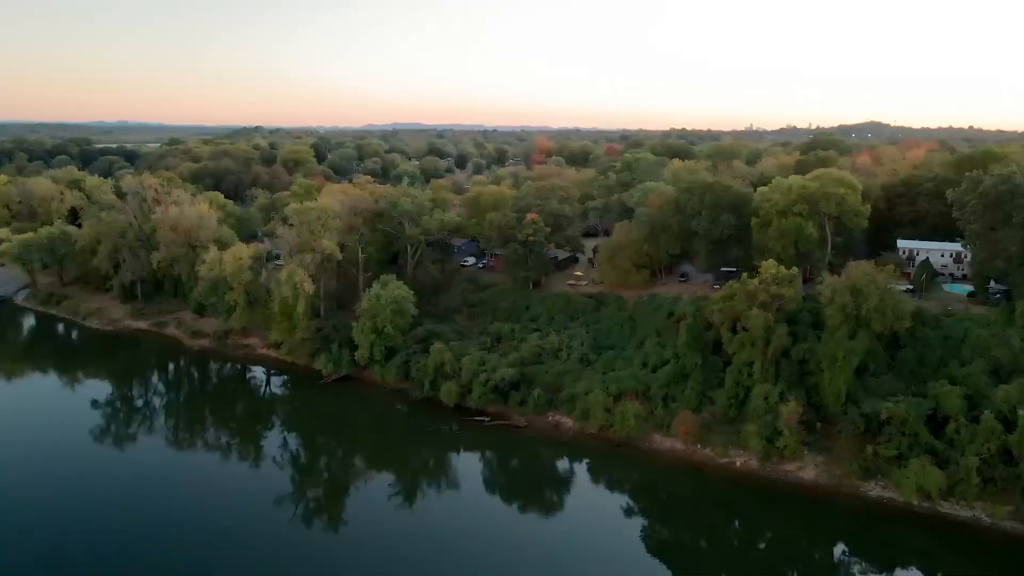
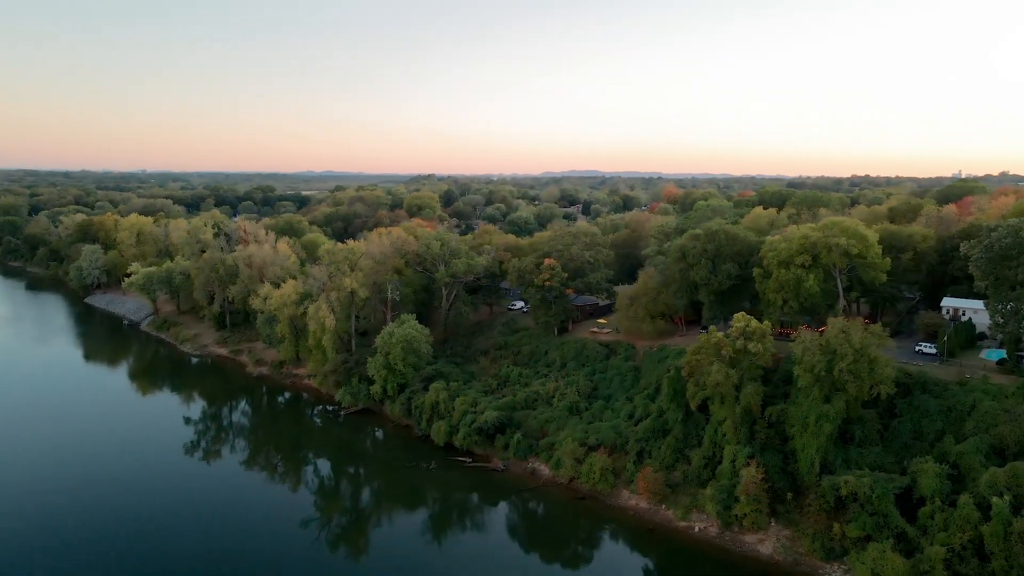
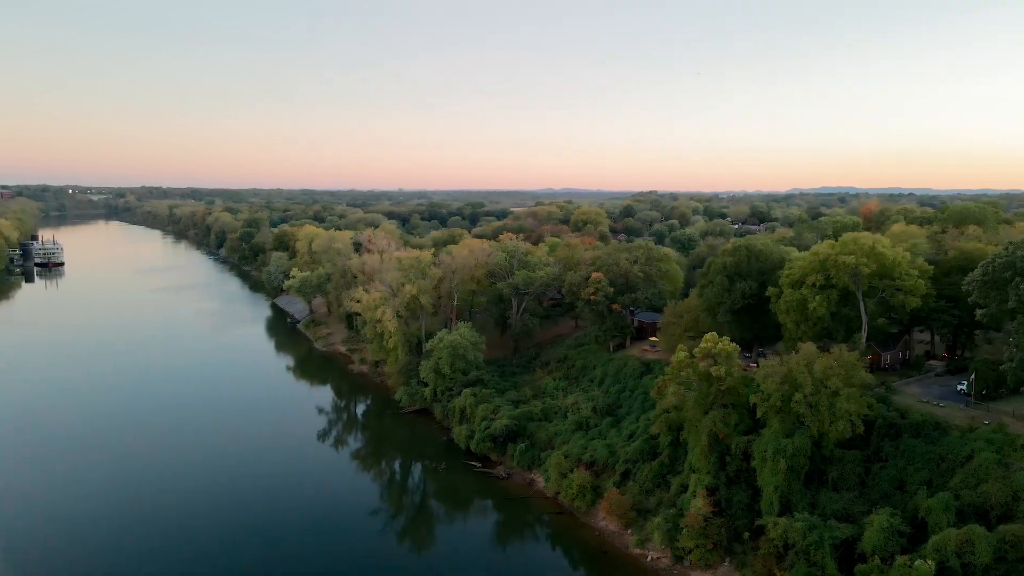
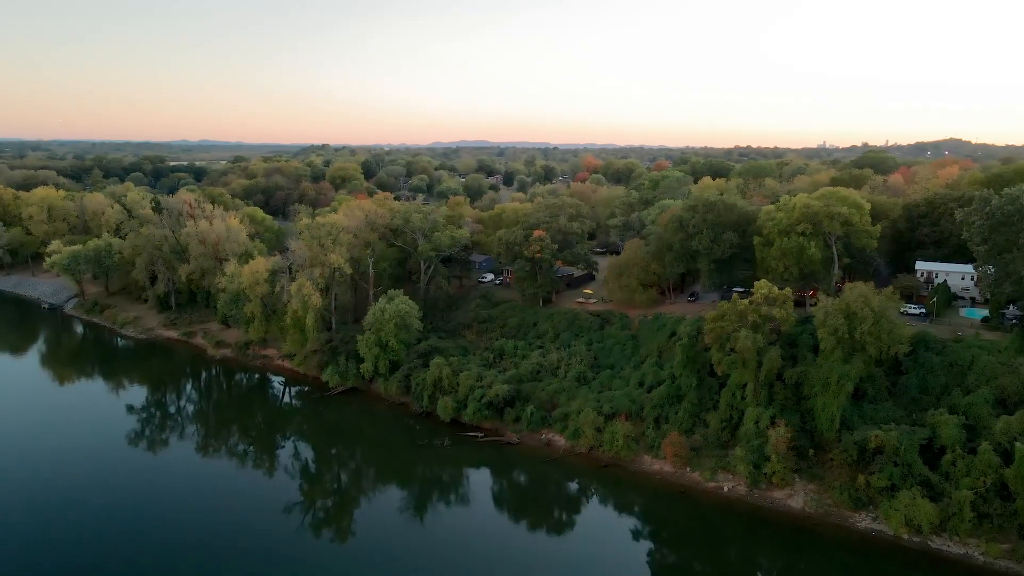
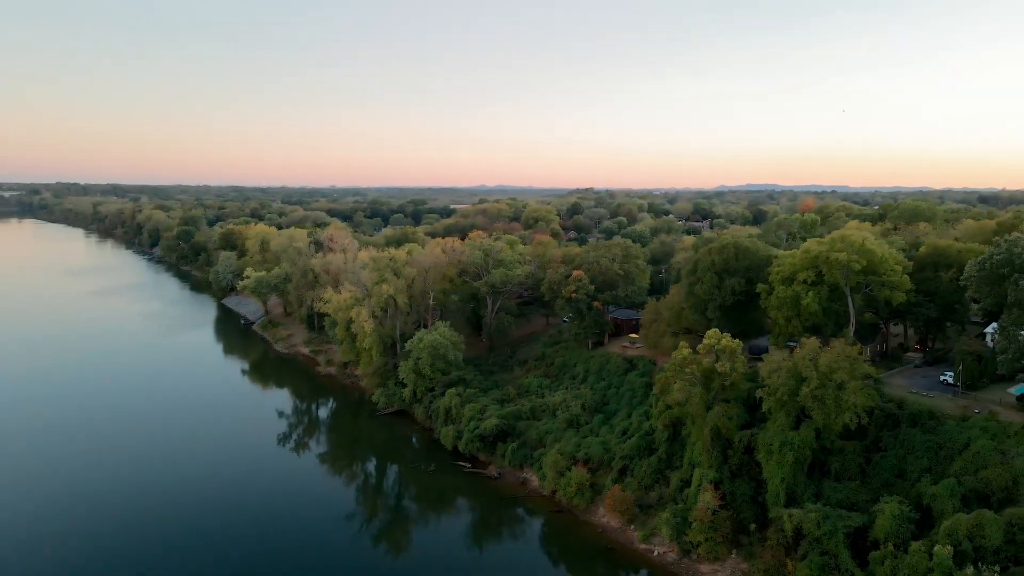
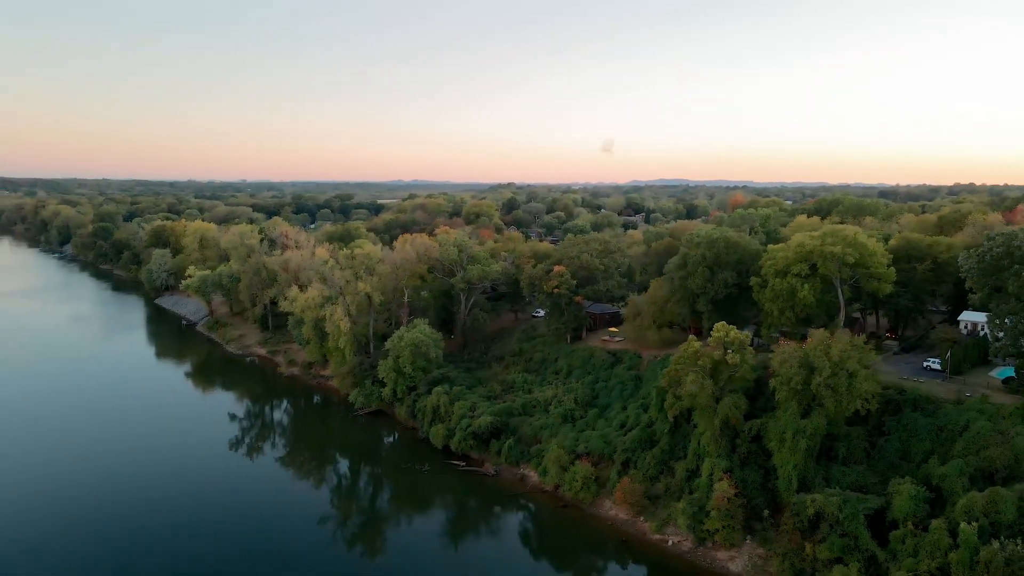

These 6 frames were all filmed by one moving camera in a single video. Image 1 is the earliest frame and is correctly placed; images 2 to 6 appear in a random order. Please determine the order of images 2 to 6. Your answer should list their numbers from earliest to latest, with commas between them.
4, 2, 6, 5, 3
